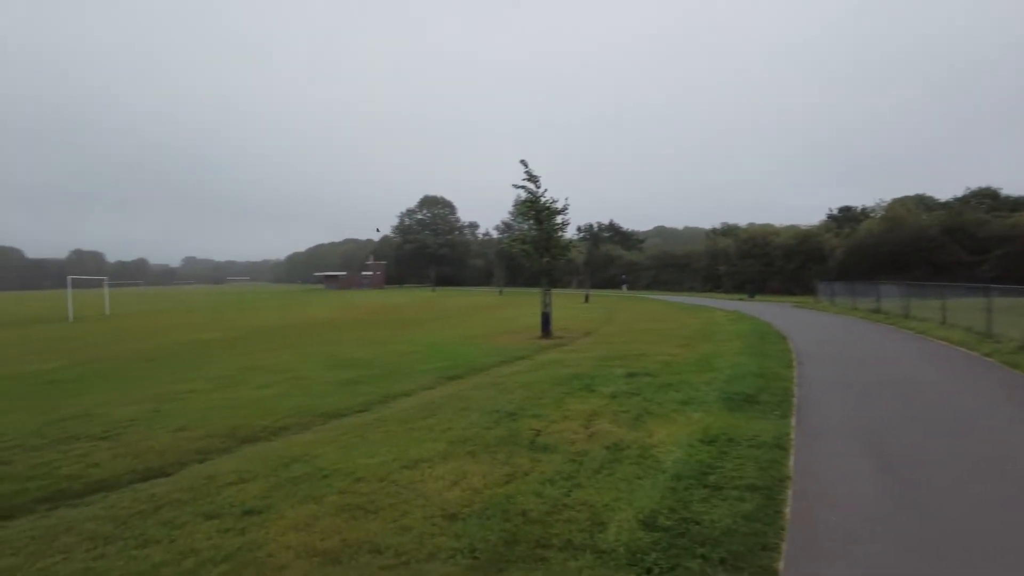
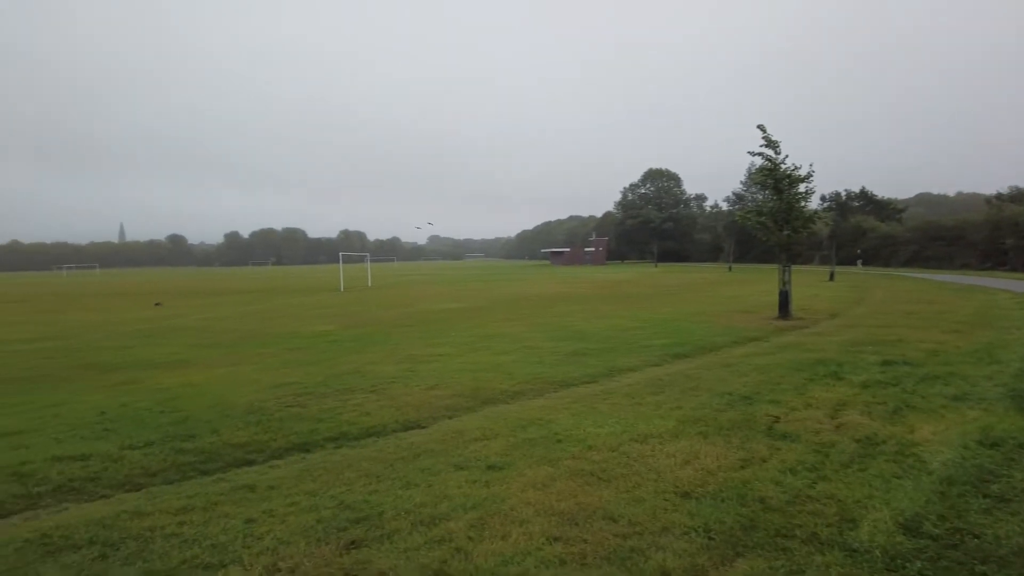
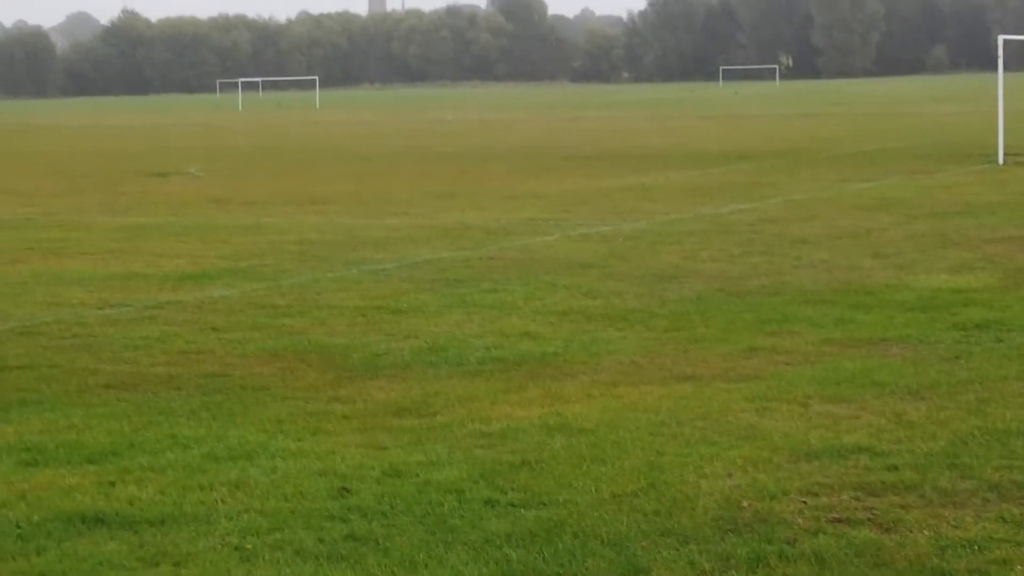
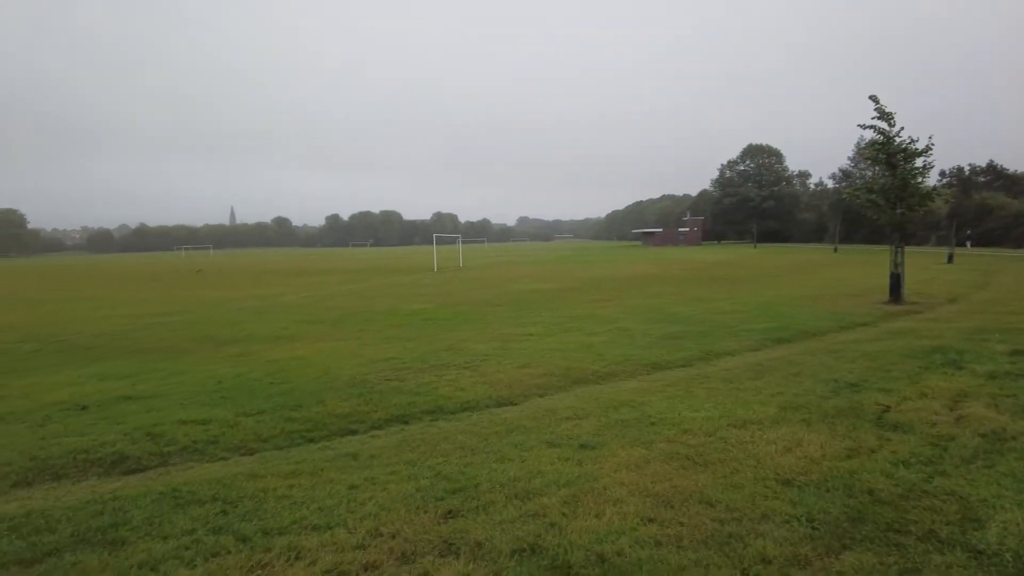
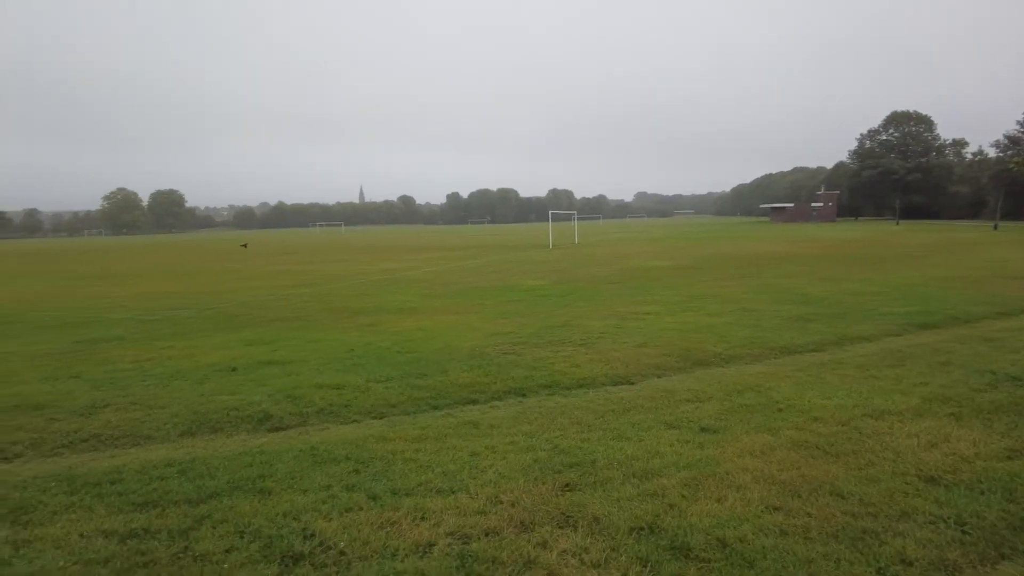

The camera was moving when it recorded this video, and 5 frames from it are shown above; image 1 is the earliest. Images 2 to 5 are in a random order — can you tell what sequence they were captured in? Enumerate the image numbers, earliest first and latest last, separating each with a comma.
2, 4, 5, 3
